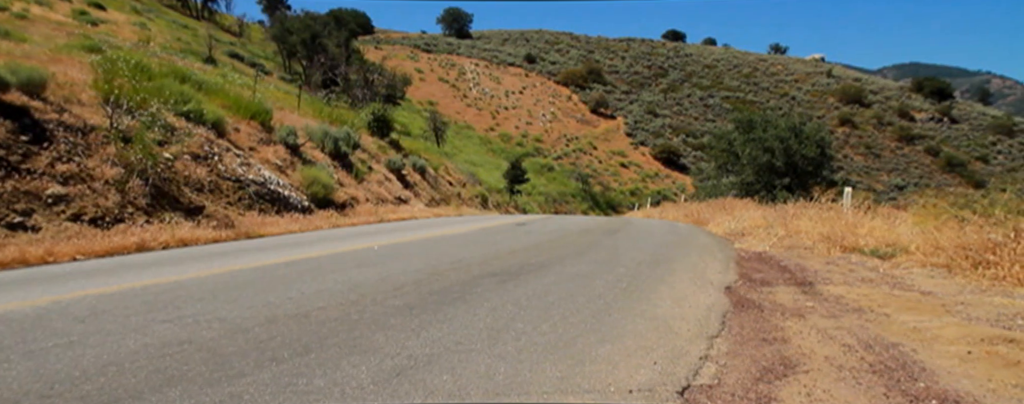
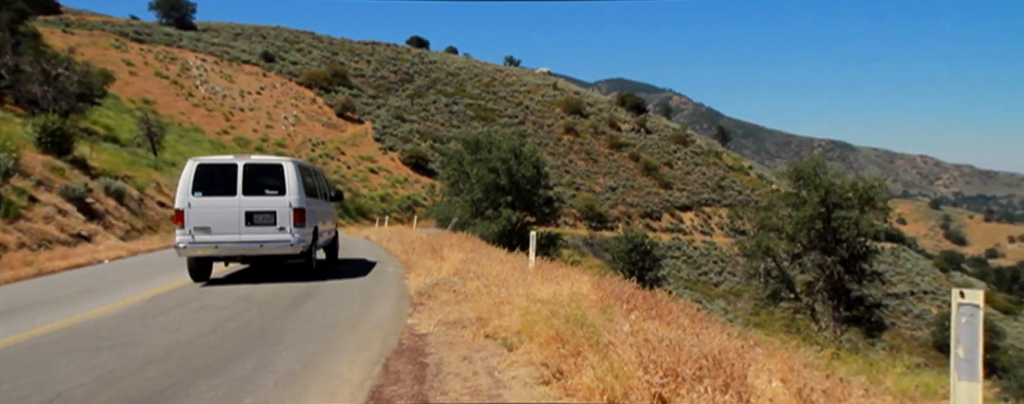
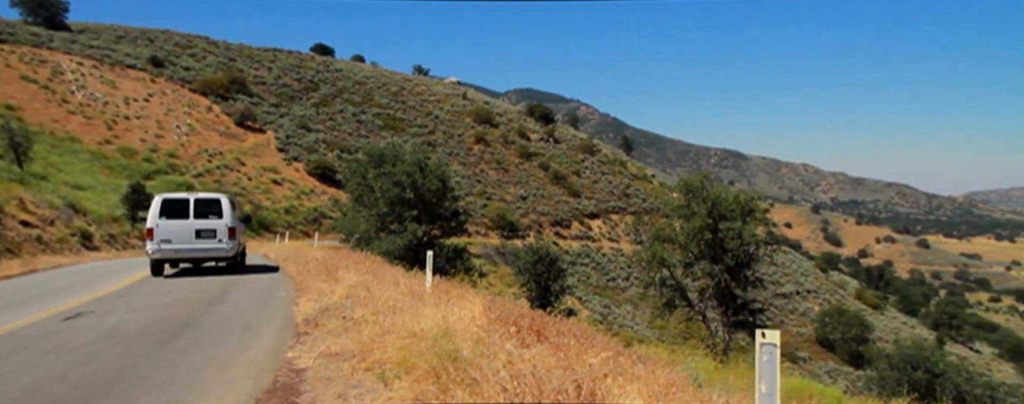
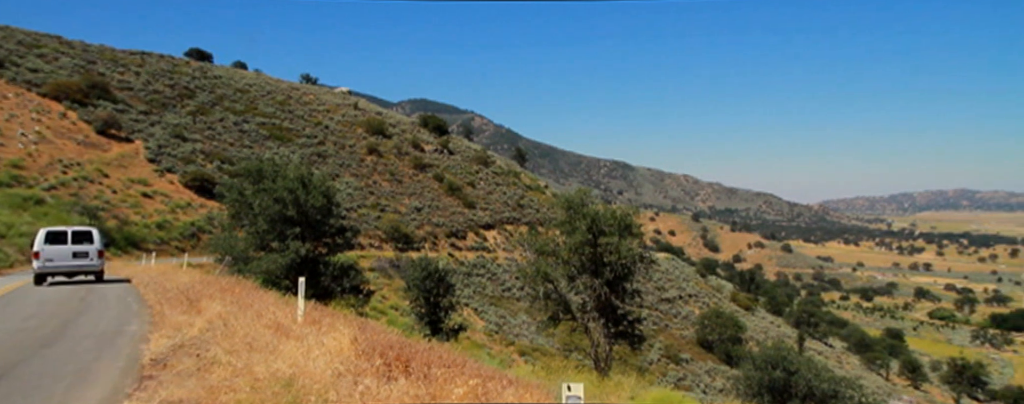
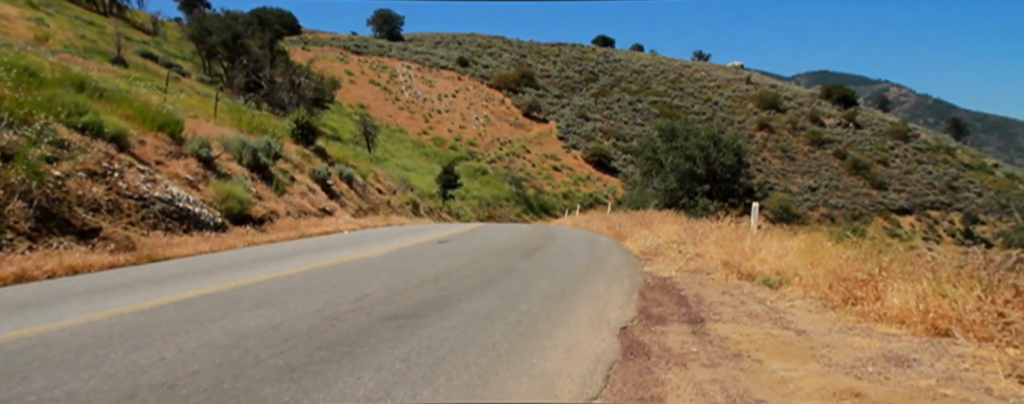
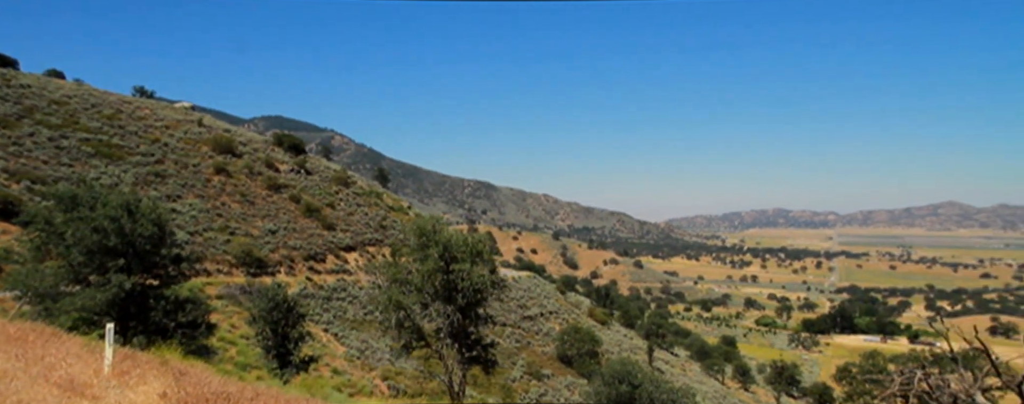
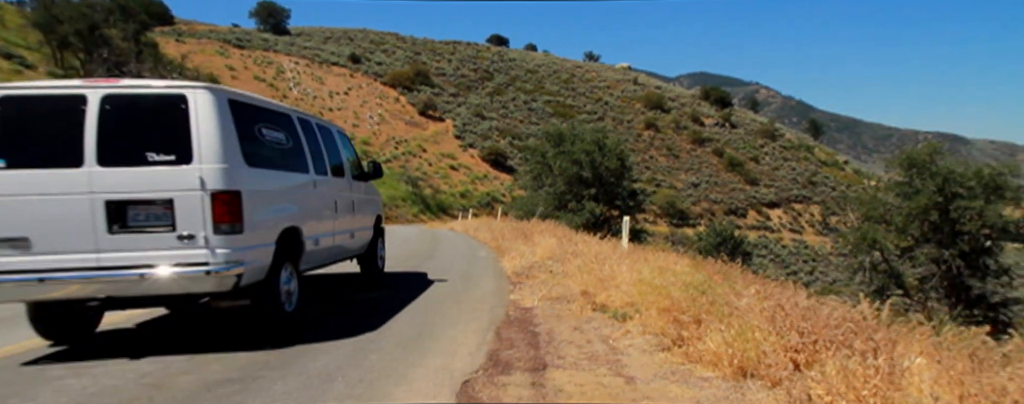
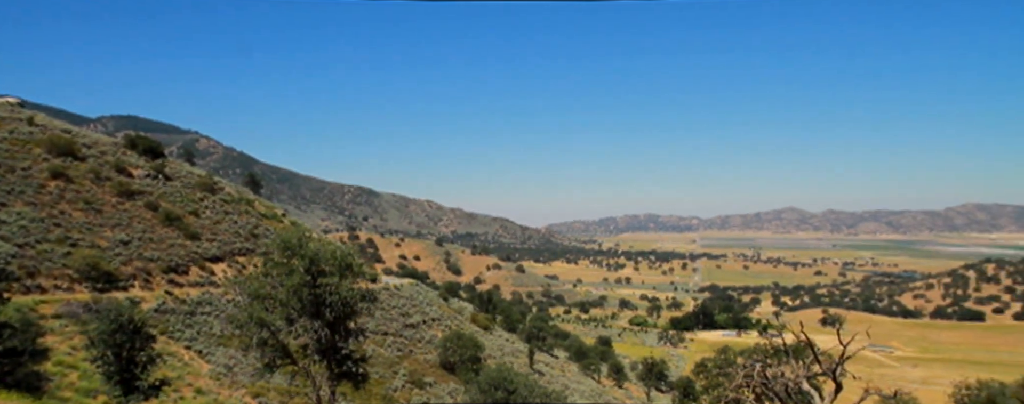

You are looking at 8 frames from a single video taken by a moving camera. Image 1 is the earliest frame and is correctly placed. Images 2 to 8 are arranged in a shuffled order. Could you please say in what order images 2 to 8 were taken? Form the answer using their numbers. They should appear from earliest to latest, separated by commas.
5, 7, 2, 3, 4, 6, 8
